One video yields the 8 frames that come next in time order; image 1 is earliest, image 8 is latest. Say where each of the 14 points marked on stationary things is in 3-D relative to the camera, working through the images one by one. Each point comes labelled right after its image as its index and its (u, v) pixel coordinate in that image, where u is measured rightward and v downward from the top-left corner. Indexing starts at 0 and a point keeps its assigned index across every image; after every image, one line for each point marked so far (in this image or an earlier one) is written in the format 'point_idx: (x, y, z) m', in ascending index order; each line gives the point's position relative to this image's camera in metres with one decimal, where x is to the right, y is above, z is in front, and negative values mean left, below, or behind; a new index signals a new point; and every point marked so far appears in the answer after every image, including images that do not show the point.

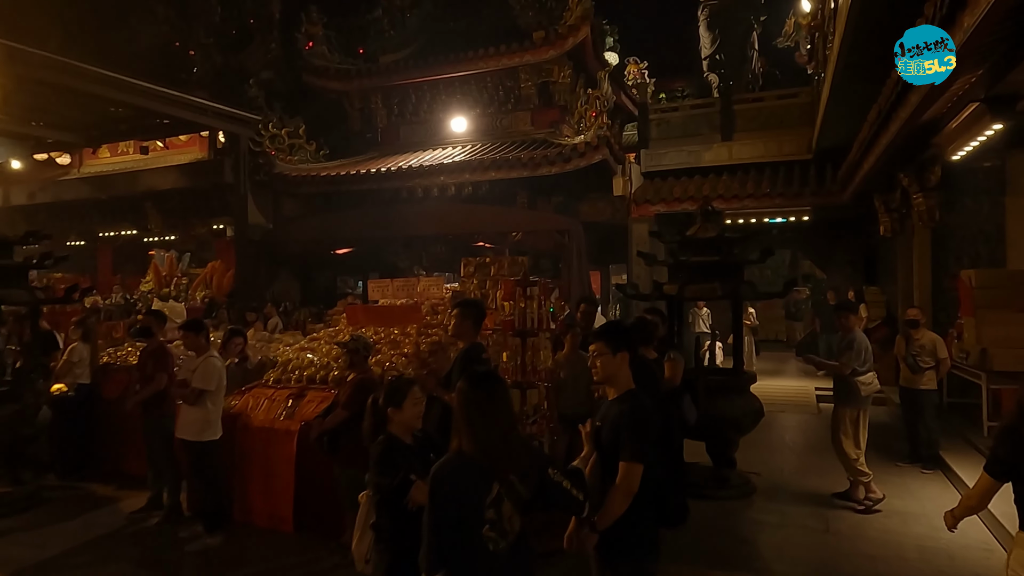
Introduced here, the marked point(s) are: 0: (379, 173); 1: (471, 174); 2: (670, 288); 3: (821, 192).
0: (-2.3, +2.0, +11.4) m
1: (-0.6, +1.8, +10.6) m
2: (+1.3, 0.0, +5.4) m
3: (+4.4, +1.4, +9.3) m
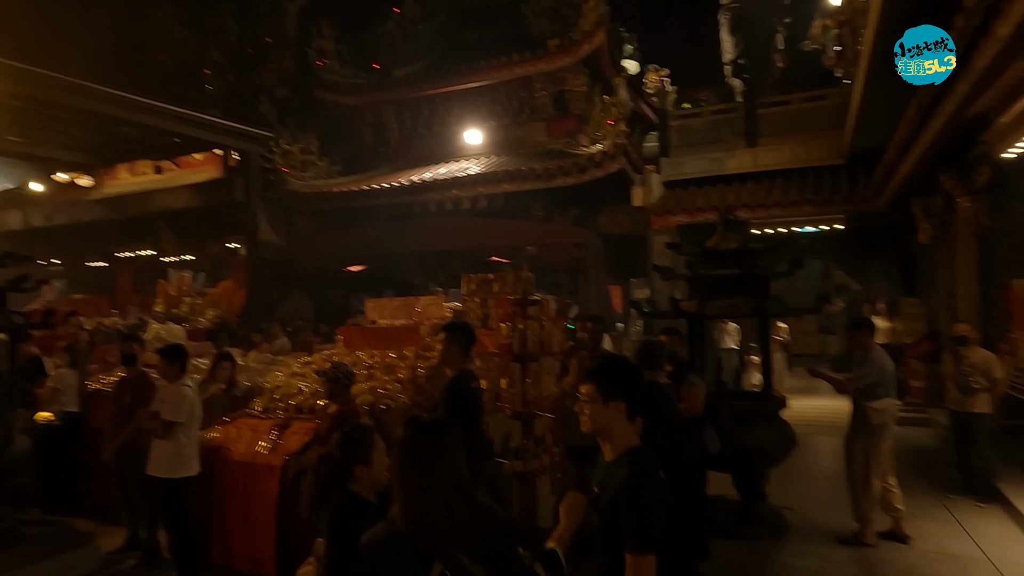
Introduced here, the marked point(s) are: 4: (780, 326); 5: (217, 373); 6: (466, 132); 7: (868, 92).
0: (-2.0, +1.7, +11.2) m
1: (-0.4, +1.6, +10.2) m
2: (+1.3, -0.1, +4.9) m
3: (+4.5, +1.2, +8.8) m
4: (+4.0, -0.6, +9.9) m
5: (-2.2, -0.6, +4.9) m
6: (-0.8, +2.8, +12.1) m
7: (+3.5, +1.9, +6.5) m
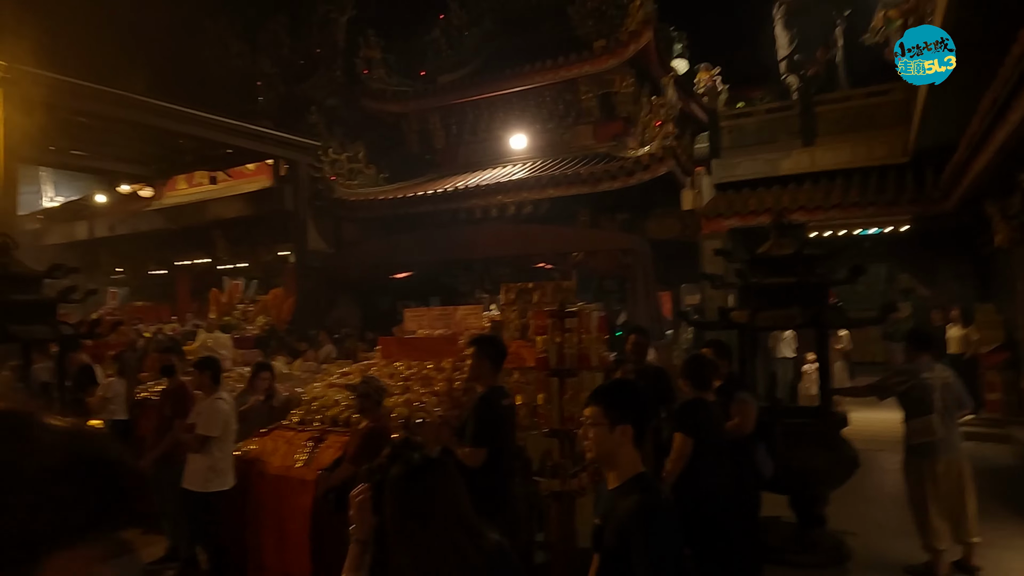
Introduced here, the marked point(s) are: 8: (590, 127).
0: (-1.3, +1.6, +11.1) m
1: (+0.3, +1.4, +10.1) m
2: (+1.6, -0.2, +4.6) m
3: (+5.1, +1.1, +8.3) m
4: (+4.7, -0.6, +9.4) m
5: (-1.9, -0.7, +4.9) m
6: (0.0, +2.7, +12.0) m
7: (+3.9, +1.9, +6.0) m
8: (+1.3, +2.7, +11.2) m
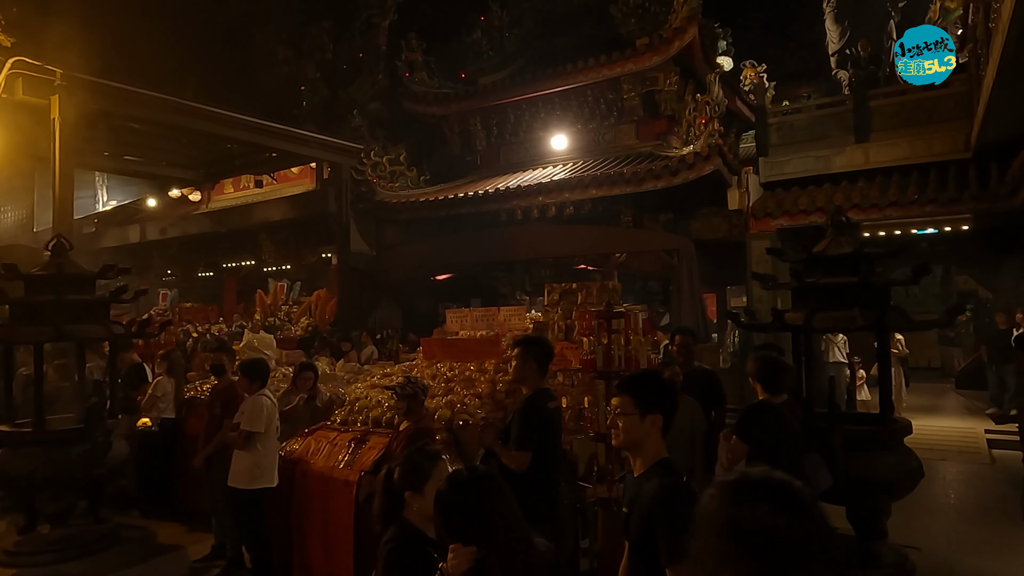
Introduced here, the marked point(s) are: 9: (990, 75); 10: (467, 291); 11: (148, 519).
0: (-0.6, +1.5, +11.1) m
1: (+0.9, +1.4, +10.0) m
2: (+1.9, -0.2, +4.4) m
3: (+5.6, +1.1, +7.9) m
4: (+5.2, -0.7, +9.0) m
5: (-1.6, -0.7, +4.9) m
6: (+0.7, +2.7, +11.9) m
7: (+4.3, +1.8, +5.7) m
8: (+2.0, +2.7, +11.0) m
9: (+4.2, +1.8, +5.7) m
10: (-0.9, -0.1, +12.5) m
11: (-3.2, -2.0, +5.8) m
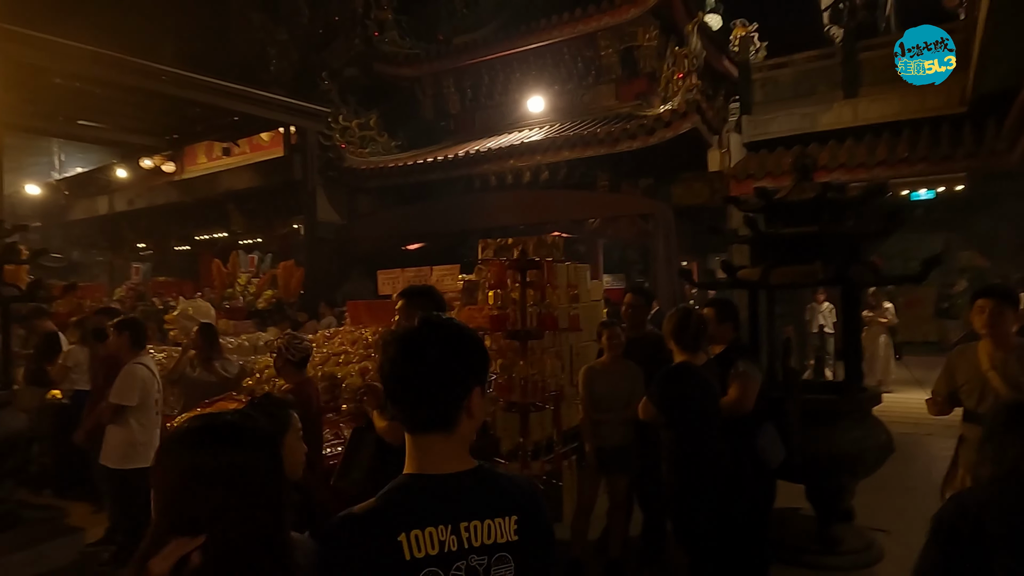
0: (-1.0, +2.0, +10.5) m
1: (+0.5, +1.9, +9.4) m
2: (+1.4, +0.1, +3.9) m
3: (+5.1, +1.5, +7.3) m
4: (+4.8, -0.2, +8.5) m
5: (-2.0, -0.4, +4.4) m
6: (+0.3, +3.2, +11.3) m
7: (+3.8, +2.2, +5.1) m
8: (+1.6, +3.2, +10.4) m
9: (+3.7, +2.2, +5.1) m
10: (-1.3, +0.5, +12.0) m
11: (-3.6, -1.7, +5.4) m
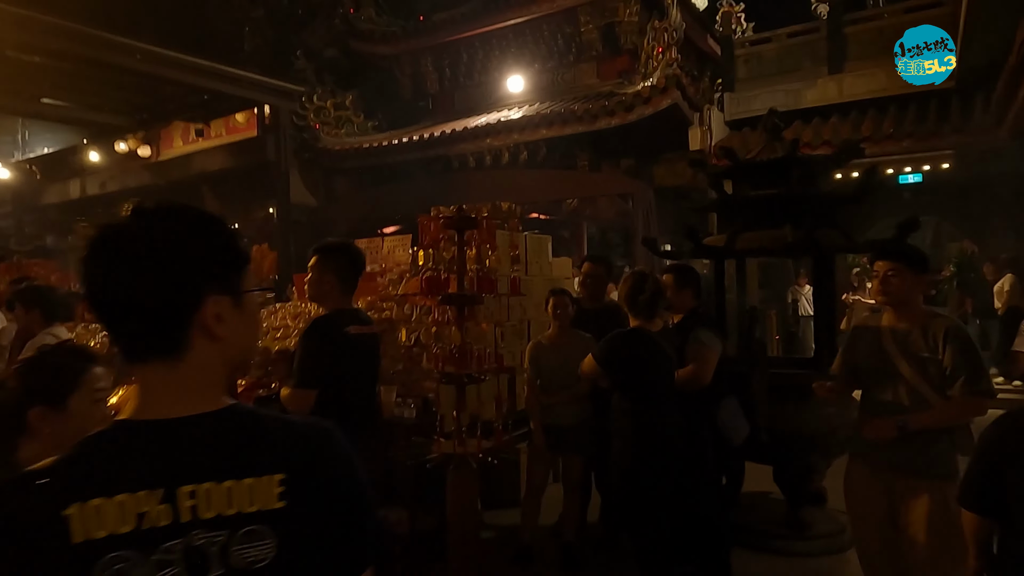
0: (-1.4, +2.3, +10.2) m
1: (+0.1, +2.1, +9.1) m
2: (+1.1, +0.3, +3.7) m
3: (+4.8, +1.7, +7.0) m
4: (+4.5, 0.0, +8.3) m
5: (-2.3, -0.2, +4.2) m
6: (-0.1, +3.5, +11.0) m
7: (+3.5, +2.4, +4.9) m
8: (+1.2, +3.4, +10.1) m
9: (+3.4, +2.4, +4.9) m
10: (-1.6, +0.7, +11.7) m
11: (-3.9, -1.5, +5.1) m
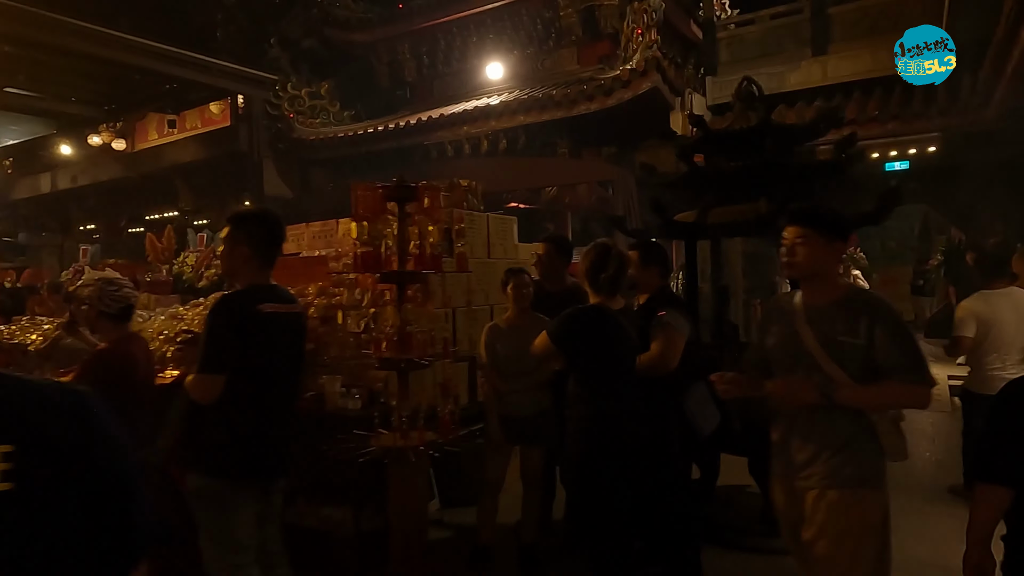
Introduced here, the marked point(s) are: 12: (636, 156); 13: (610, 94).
0: (-1.7, +2.4, +10.0) m
1: (-0.2, +2.2, +8.9) m
2: (+0.9, +0.4, +3.4) m
3: (+4.6, +1.8, +6.8) m
4: (+4.2, +0.1, +8.1) m
5: (-2.6, -0.2, +3.9) m
6: (-0.4, +3.6, +10.7) m
7: (+3.2, +2.5, +4.7) m
8: (+0.9, +3.6, +9.9) m
9: (+3.1, +2.5, +4.7) m
10: (-2.0, +0.9, +11.4) m
11: (-4.2, -1.4, +4.8) m
12: (+1.6, +1.8, +8.8) m
13: (+1.2, +2.4, +8.0) m
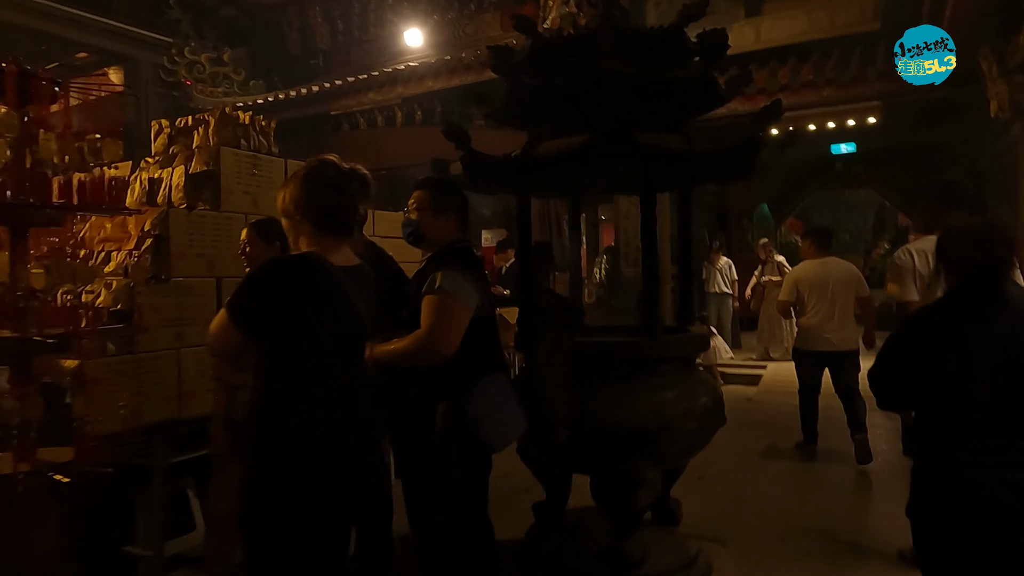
0: (-2.8, +2.6, +9.0) m
1: (-1.3, +2.4, +8.0) m
2: (0.0, +0.5, +2.6) m
3: (+3.5, +2.0, +6.1) m
4: (+3.1, +0.3, +7.4) m
5: (-3.5, 0.0, +2.9) m
6: (-1.6, +3.8, +9.8) m
7: (+2.3, +2.6, +3.9) m
8: (-0.2, +3.7, +9.0) m
9: (+2.2, +2.6, +3.9) m
10: (-3.2, +1.1, +10.4) m
11: (-5.1, -1.3, +3.8) m
12: (+0.5, +1.9, +8.0) m
13: (+0.1, +2.5, +7.1) m
